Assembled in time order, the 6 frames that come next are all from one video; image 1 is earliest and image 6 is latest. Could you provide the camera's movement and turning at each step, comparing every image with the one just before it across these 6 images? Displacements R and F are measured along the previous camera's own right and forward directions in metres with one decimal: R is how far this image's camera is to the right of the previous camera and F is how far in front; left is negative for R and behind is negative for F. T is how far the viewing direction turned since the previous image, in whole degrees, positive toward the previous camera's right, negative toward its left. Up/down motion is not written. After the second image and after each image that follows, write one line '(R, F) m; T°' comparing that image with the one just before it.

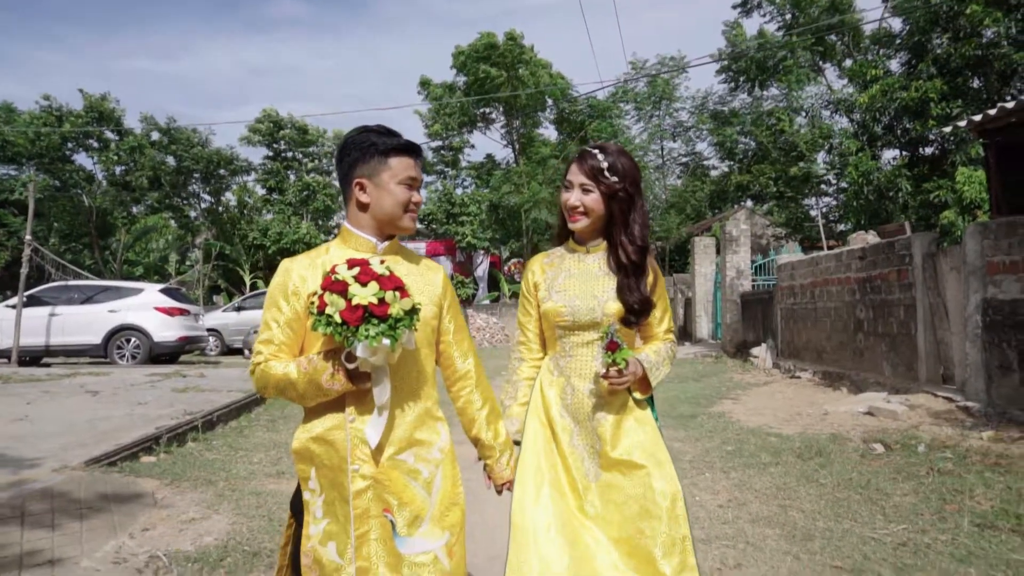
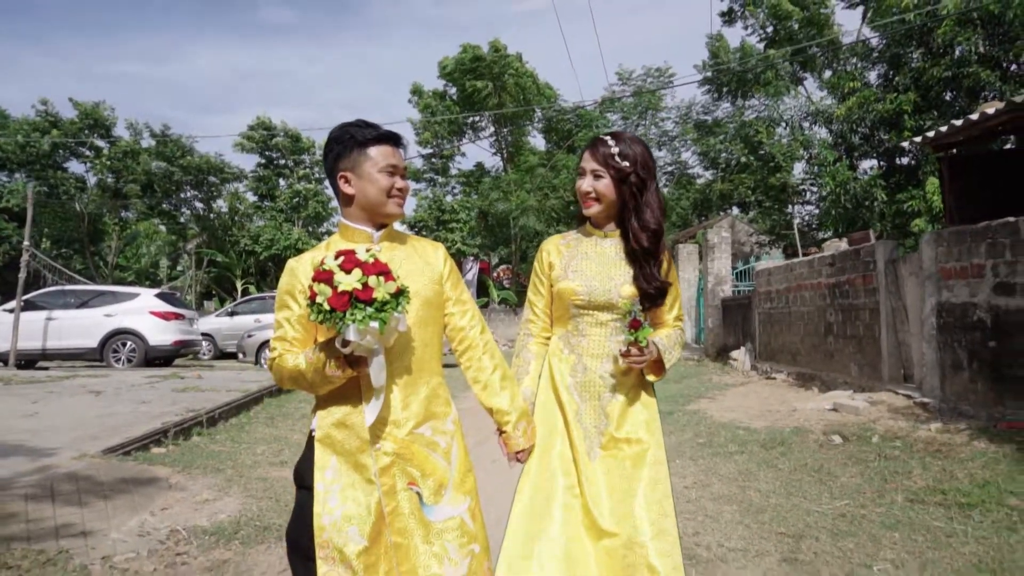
(0.0, -0.4) m; +1°
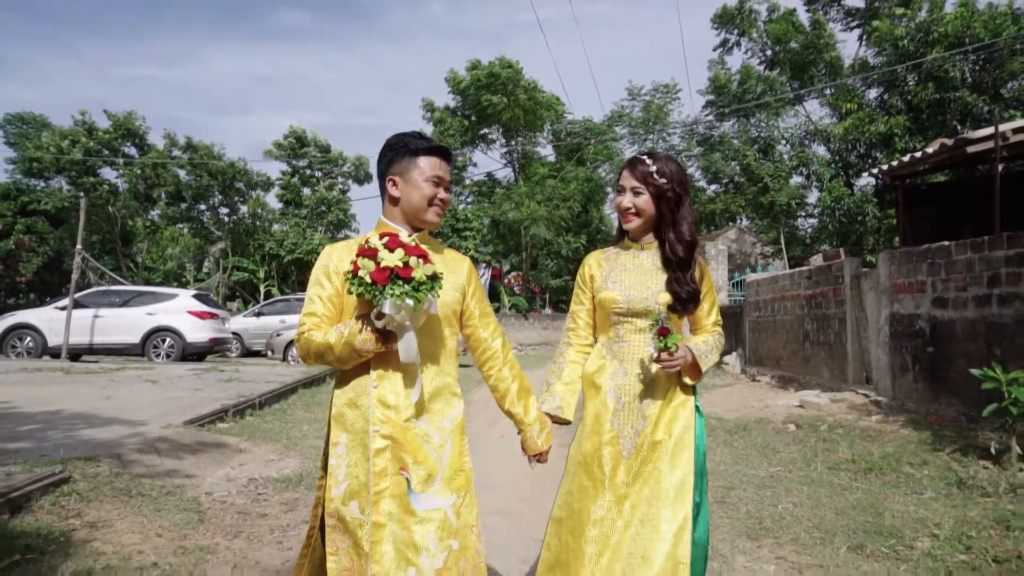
(+0.1, -1.1) m; -1°
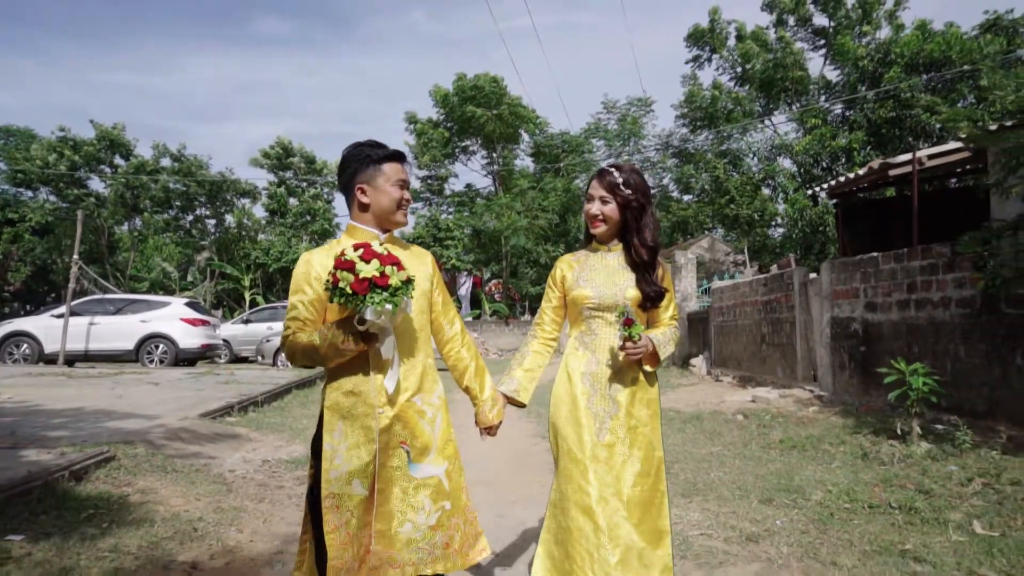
(0.0, -0.9) m; +2°
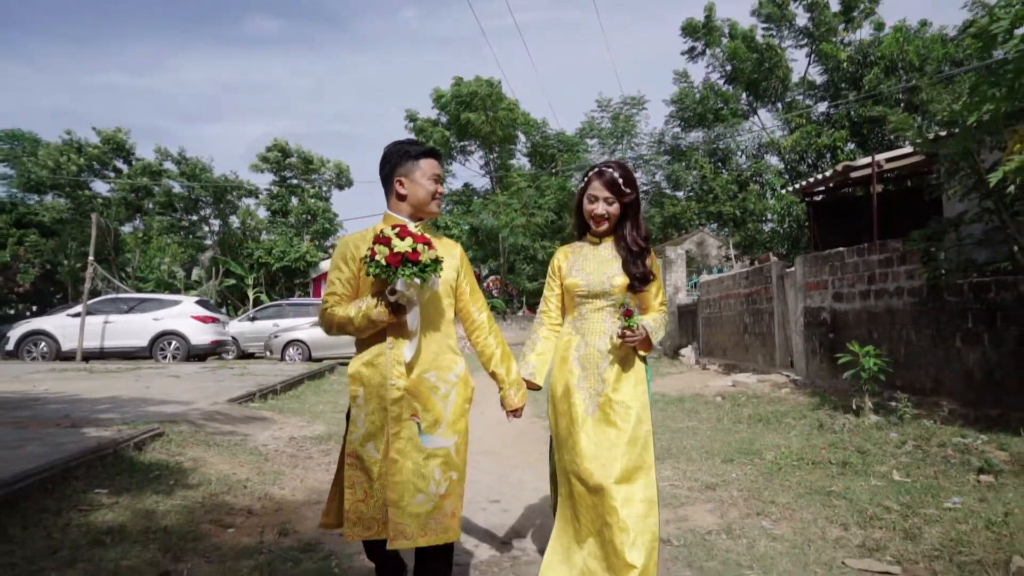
(0.0, -0.8) m; 0°
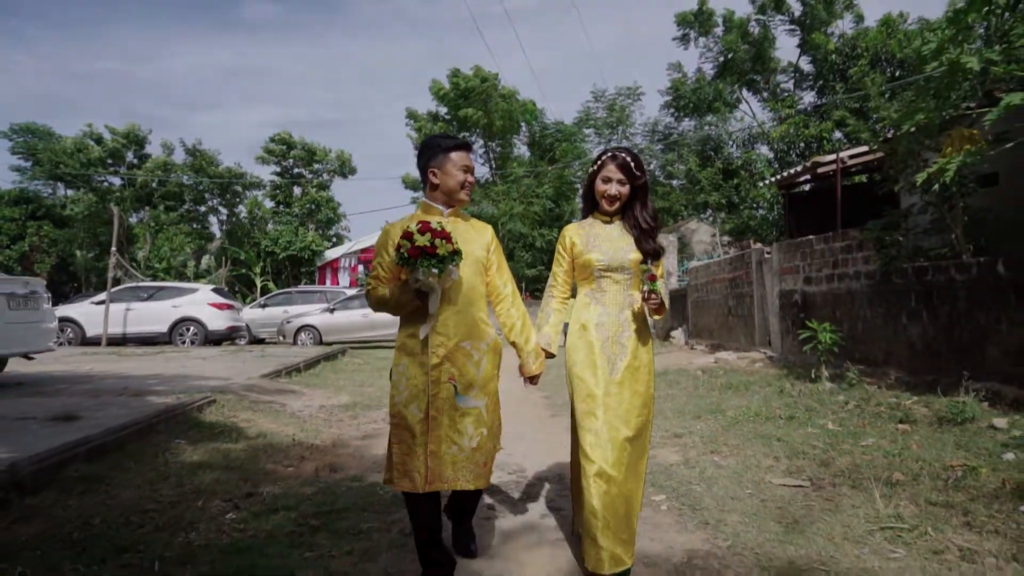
(0.0, -1.0) m; 0°
